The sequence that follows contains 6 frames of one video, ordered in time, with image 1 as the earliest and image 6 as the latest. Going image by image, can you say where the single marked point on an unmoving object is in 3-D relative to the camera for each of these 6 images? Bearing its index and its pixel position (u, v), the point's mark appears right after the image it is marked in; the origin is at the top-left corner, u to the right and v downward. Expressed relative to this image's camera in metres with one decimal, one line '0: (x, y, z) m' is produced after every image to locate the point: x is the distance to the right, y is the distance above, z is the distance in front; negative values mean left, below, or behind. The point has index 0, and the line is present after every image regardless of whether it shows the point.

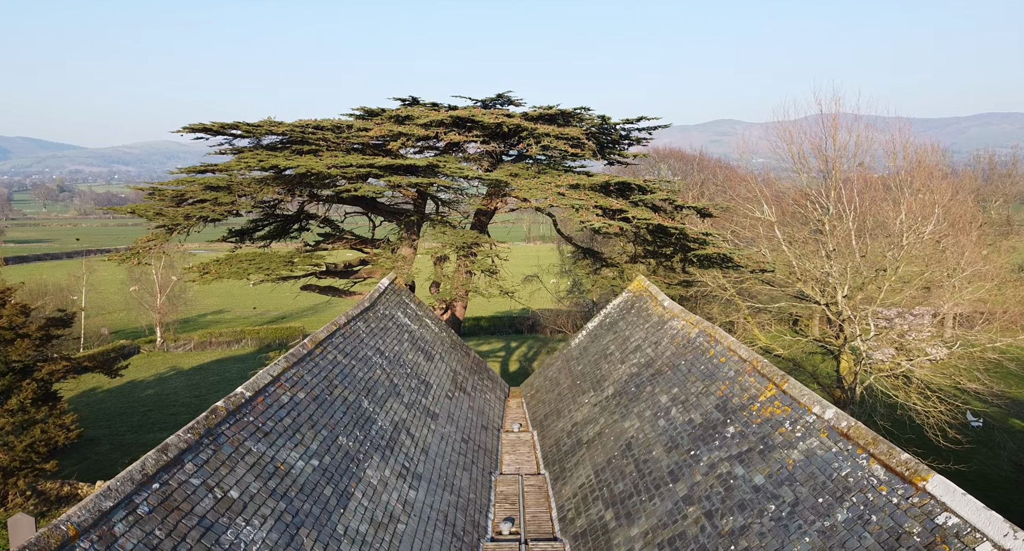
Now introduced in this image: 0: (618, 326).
0: (+2.0, -1.0, +14.5) m
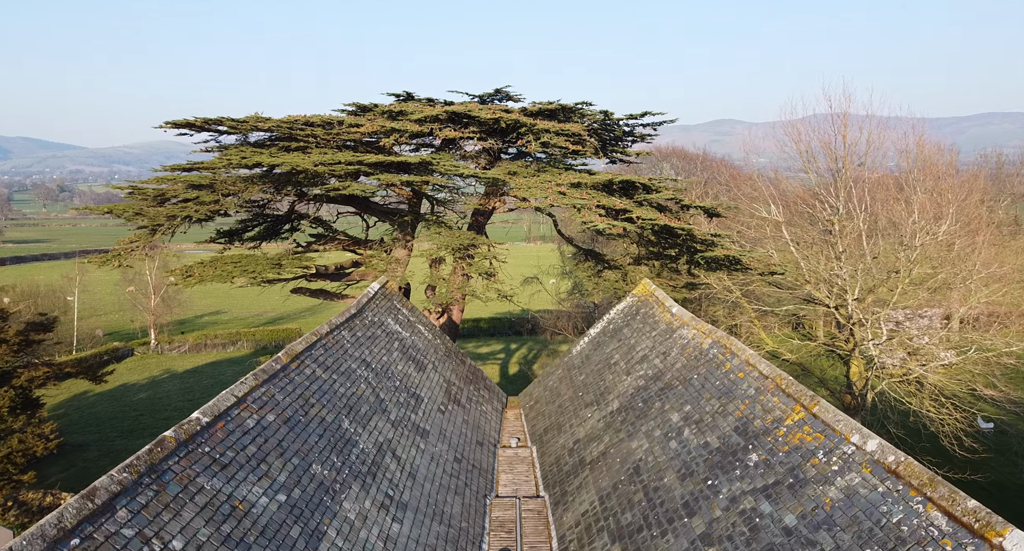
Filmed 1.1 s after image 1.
0: (+2.0, -1.0, +13.6) m
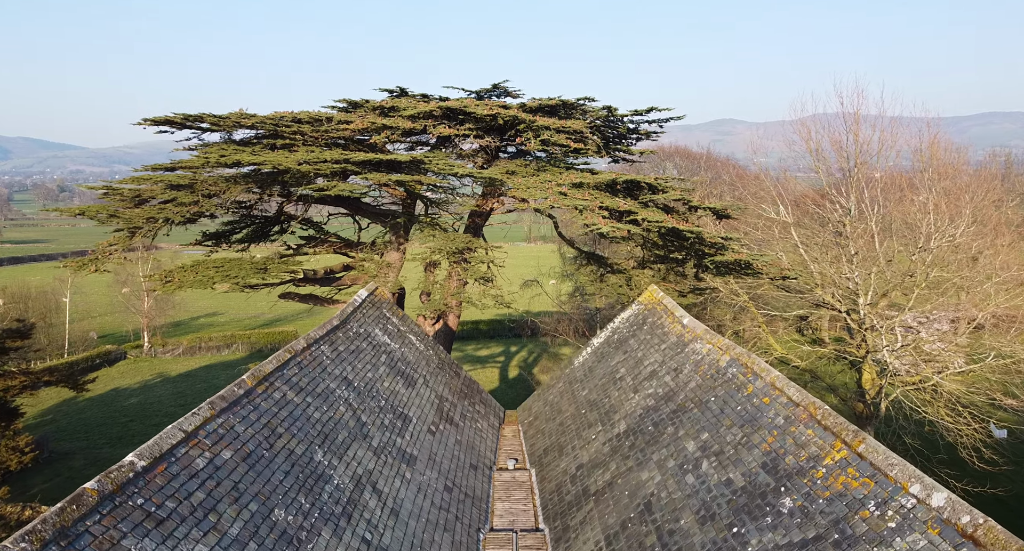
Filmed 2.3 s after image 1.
0: (+1.9, -1.2, +12.6) m
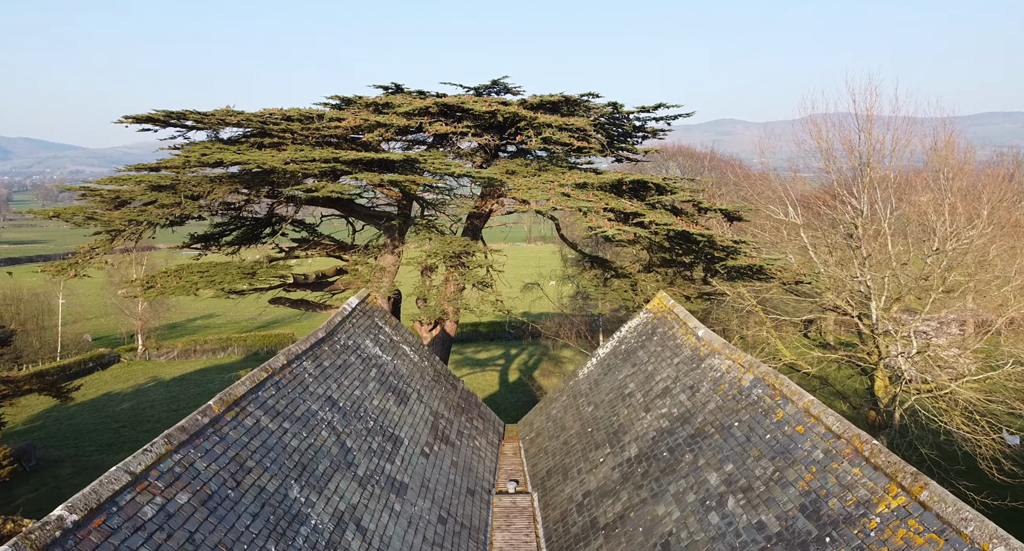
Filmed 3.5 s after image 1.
0: (+1.9, -1.3, +11.8) m
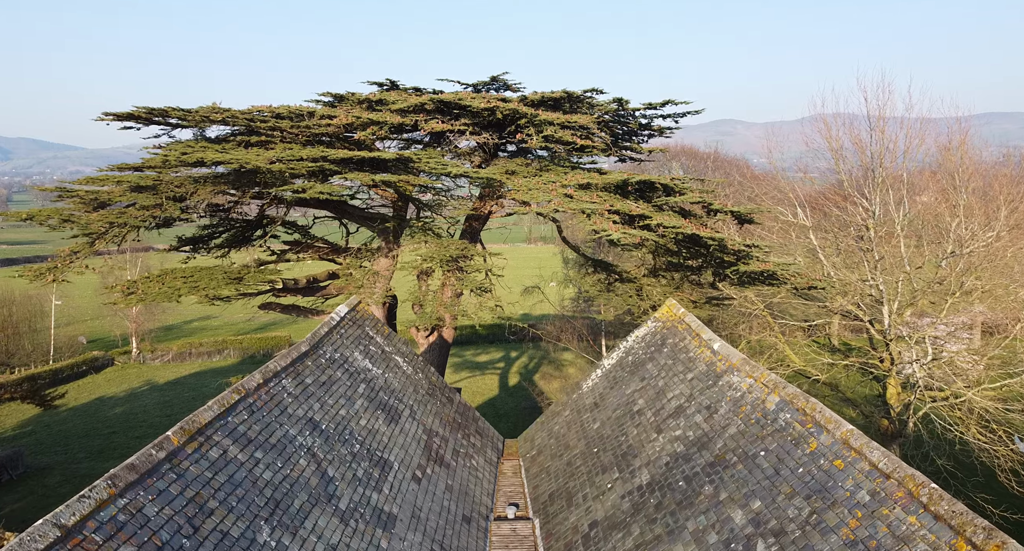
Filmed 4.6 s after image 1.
0: (+1.9, -1.4, +11.0) m
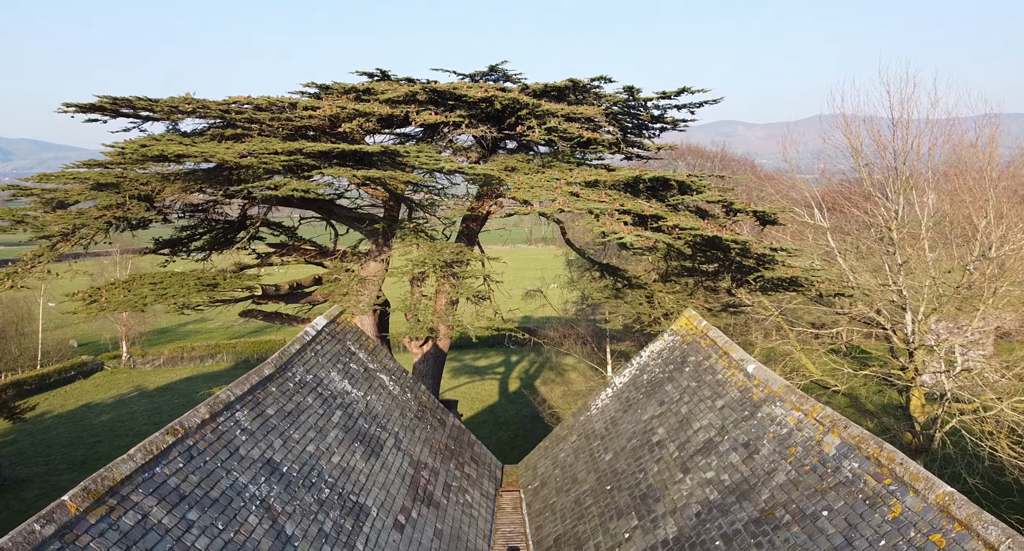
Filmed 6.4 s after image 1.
0: (+1.9, -1.5, +9.6) m
